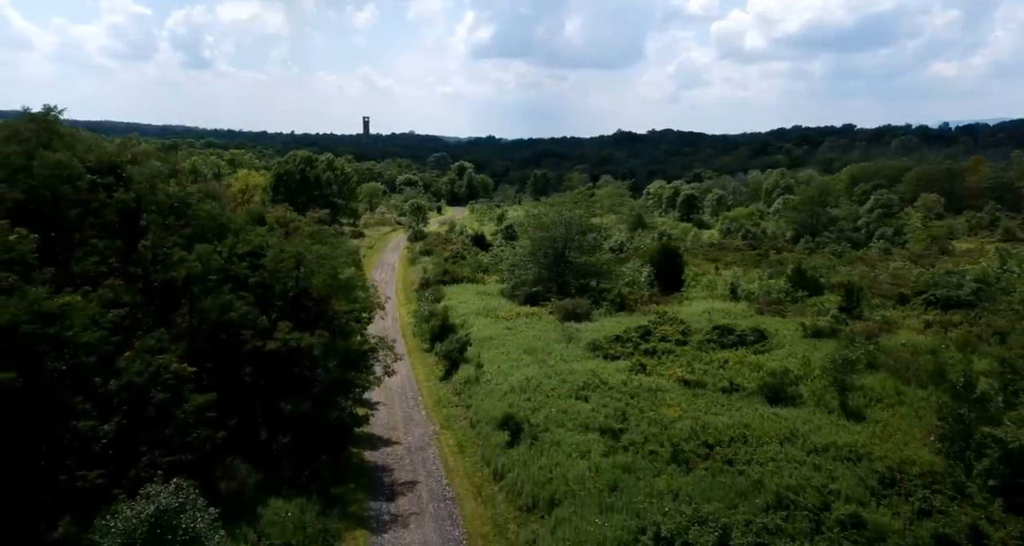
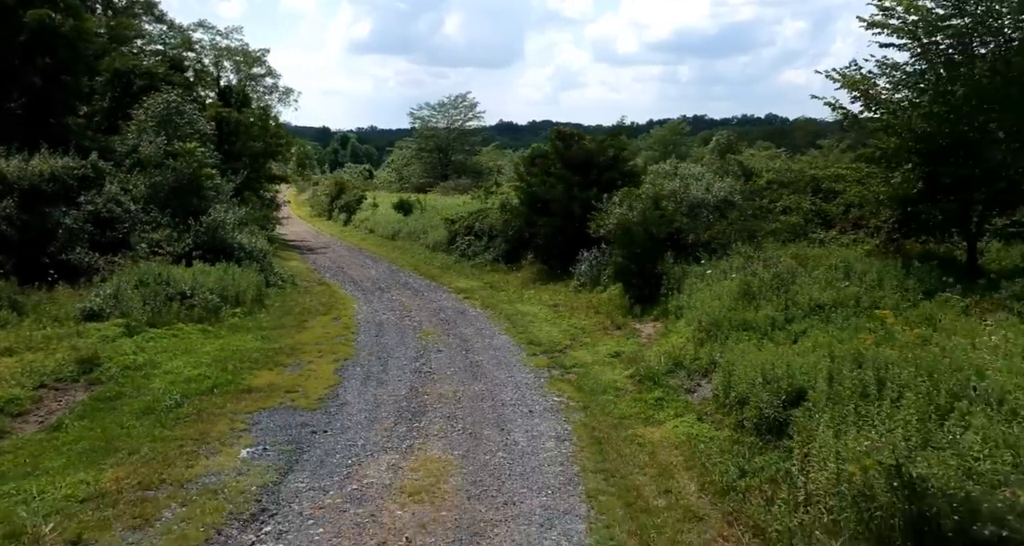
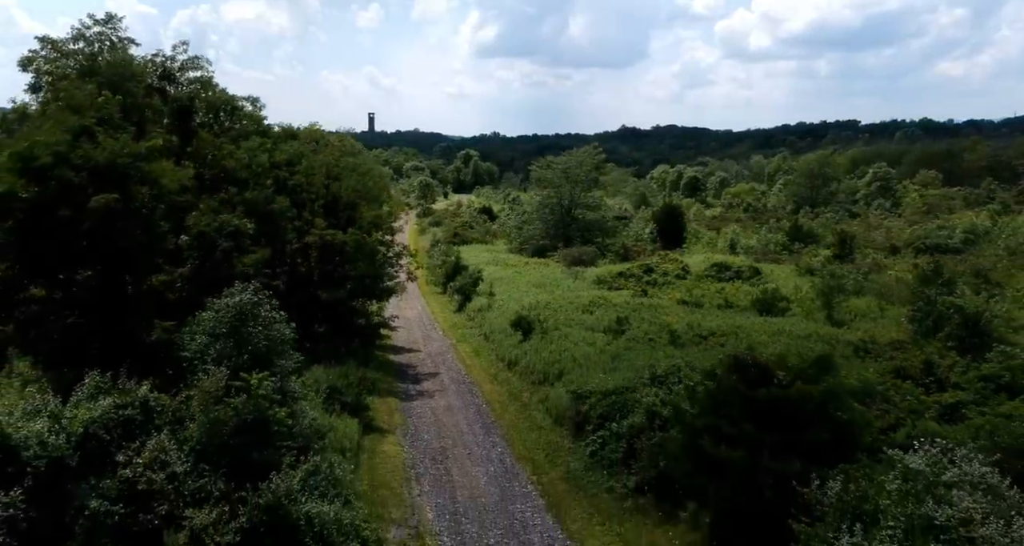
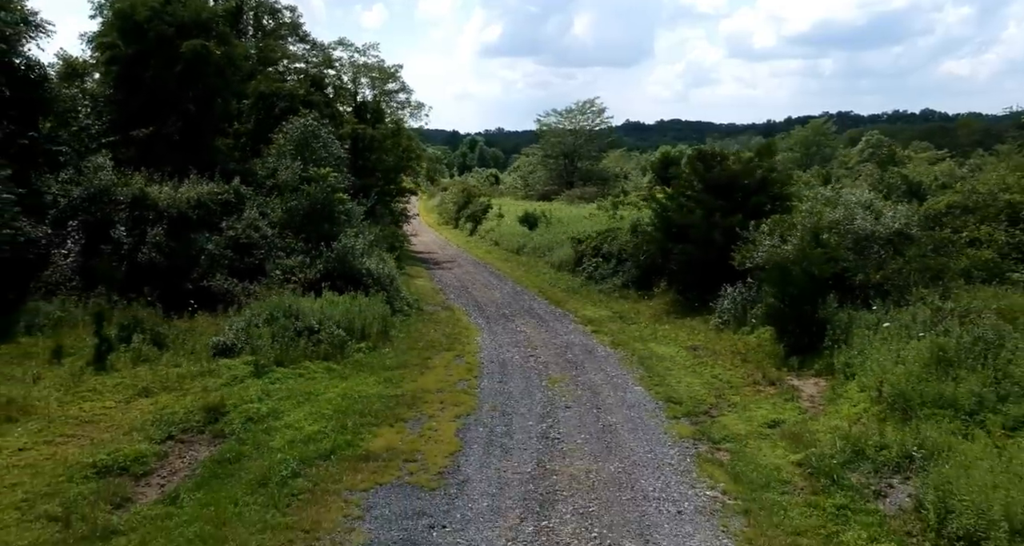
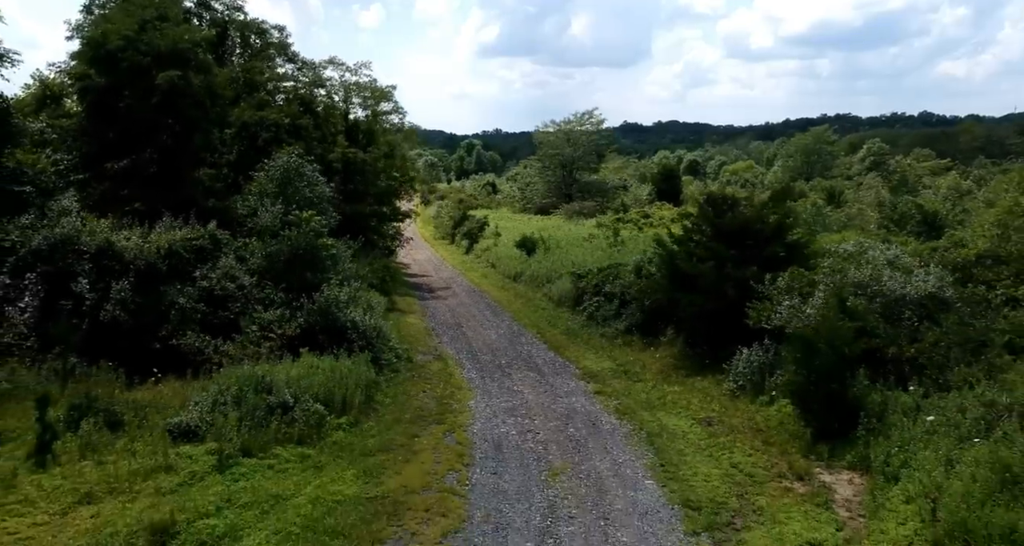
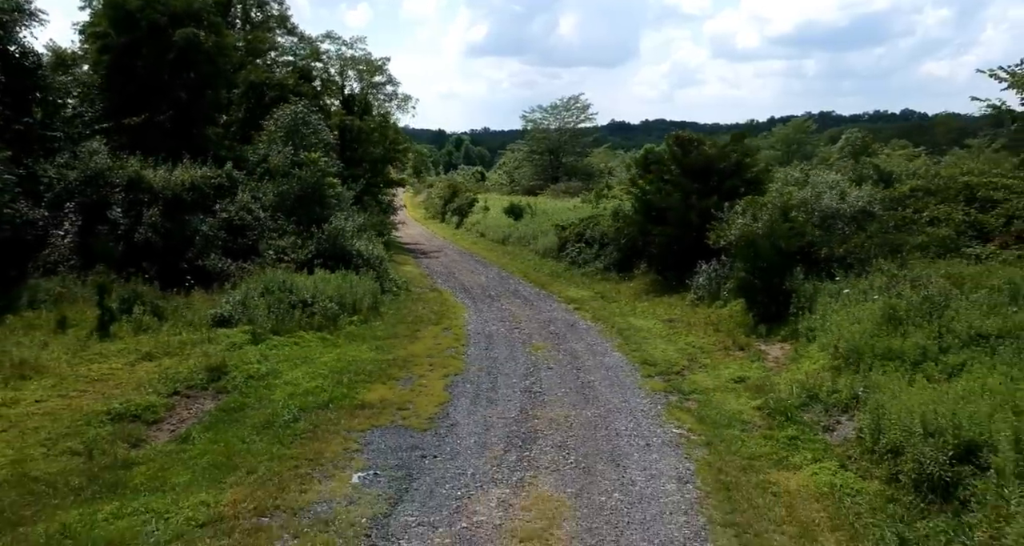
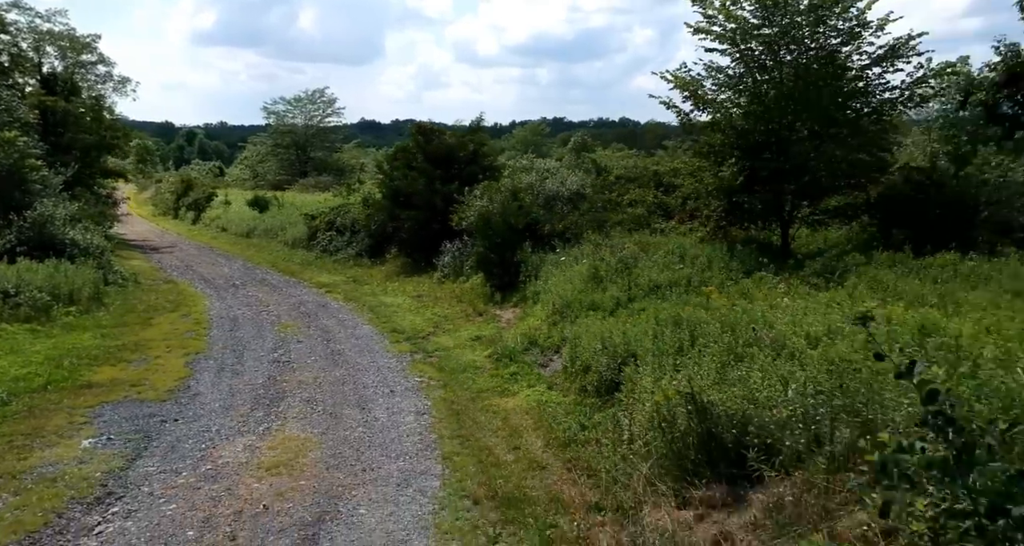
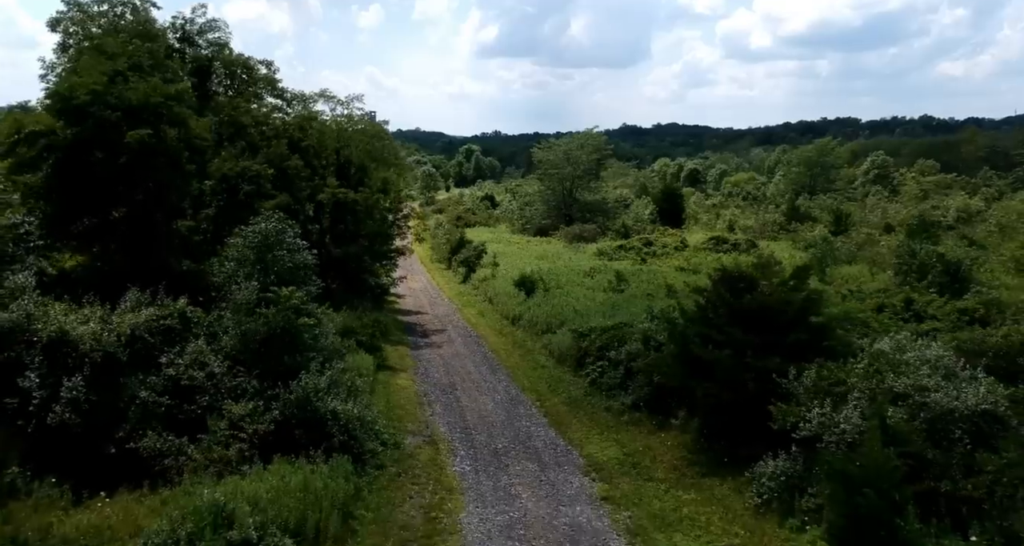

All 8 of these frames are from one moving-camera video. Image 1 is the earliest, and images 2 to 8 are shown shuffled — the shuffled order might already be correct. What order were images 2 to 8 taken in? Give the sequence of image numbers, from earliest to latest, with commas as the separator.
3, 8, 5, 4, 6, 2, 7
